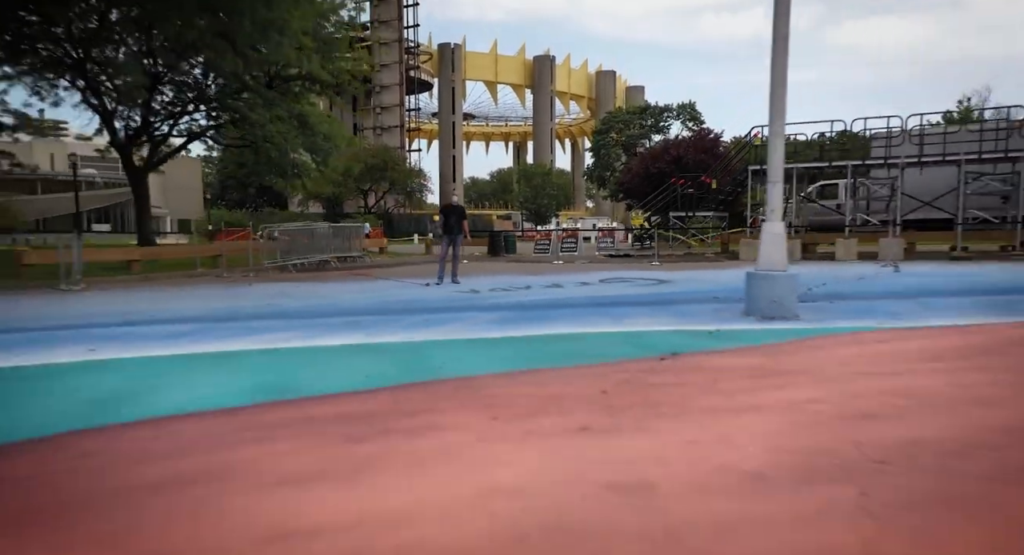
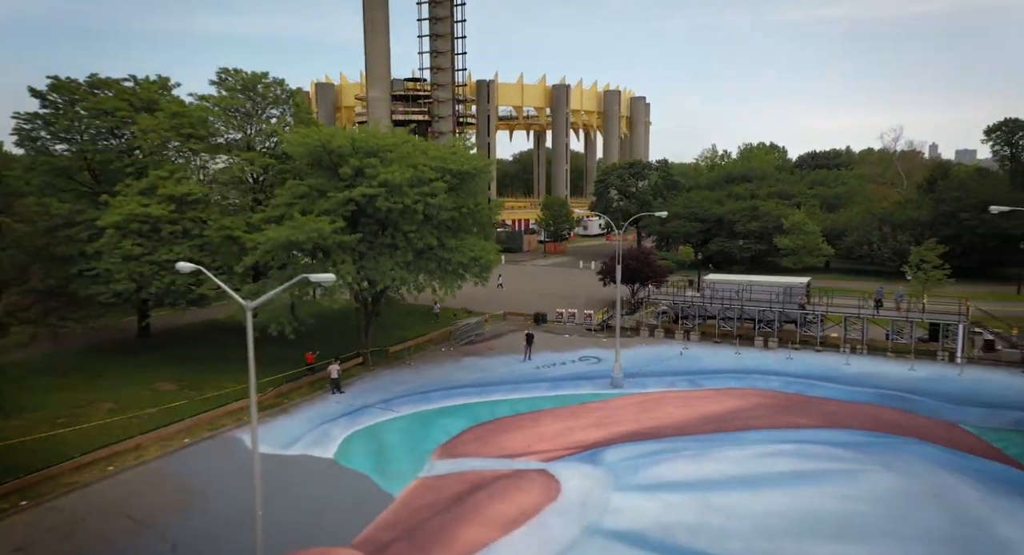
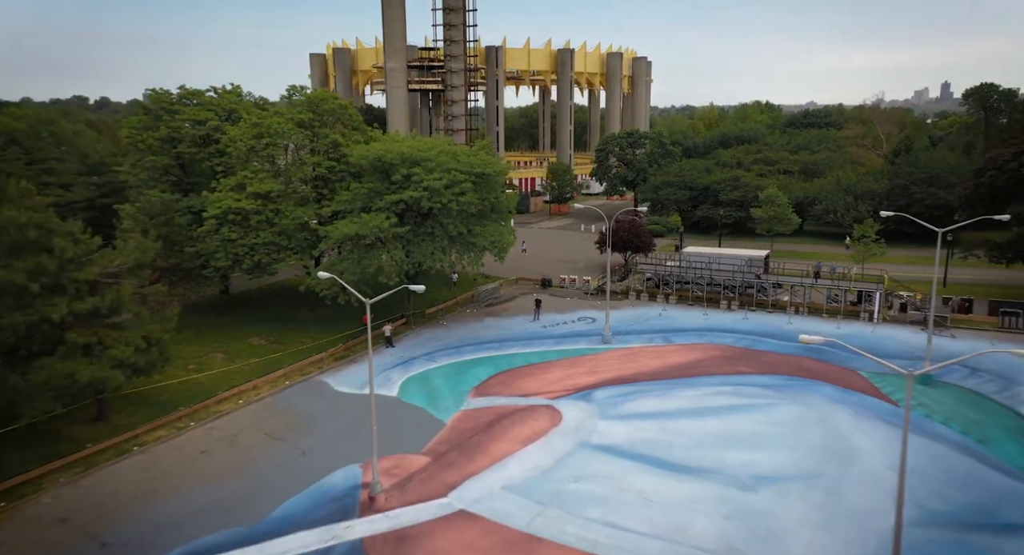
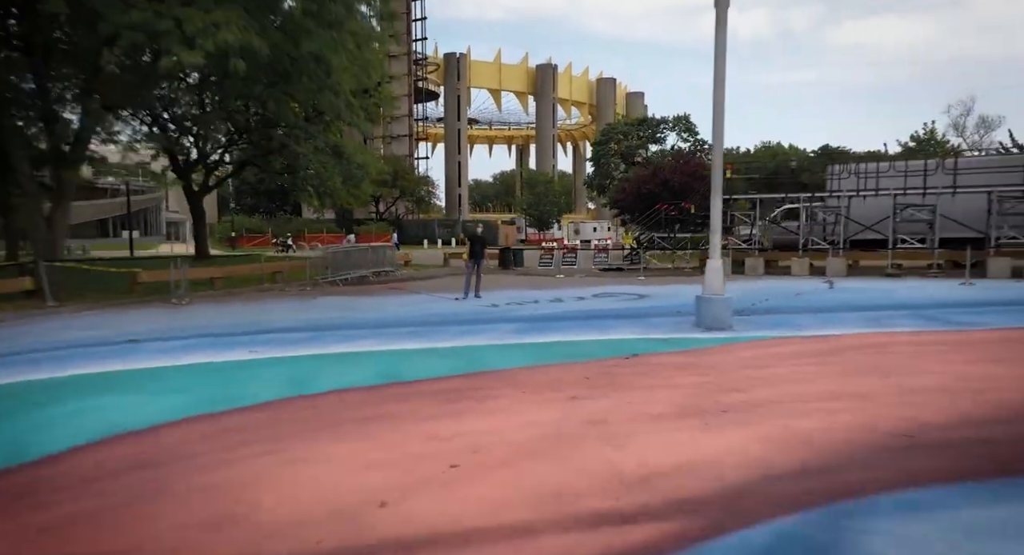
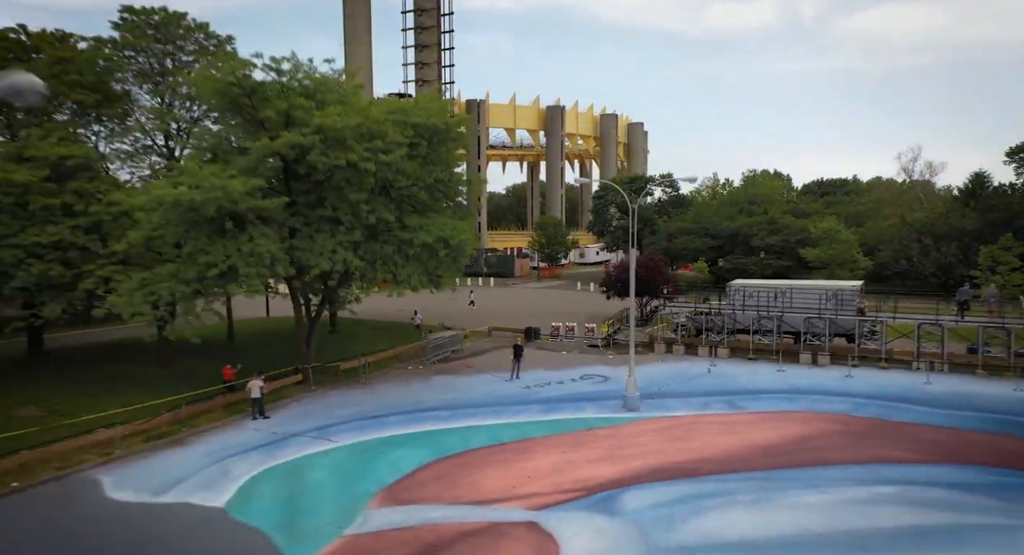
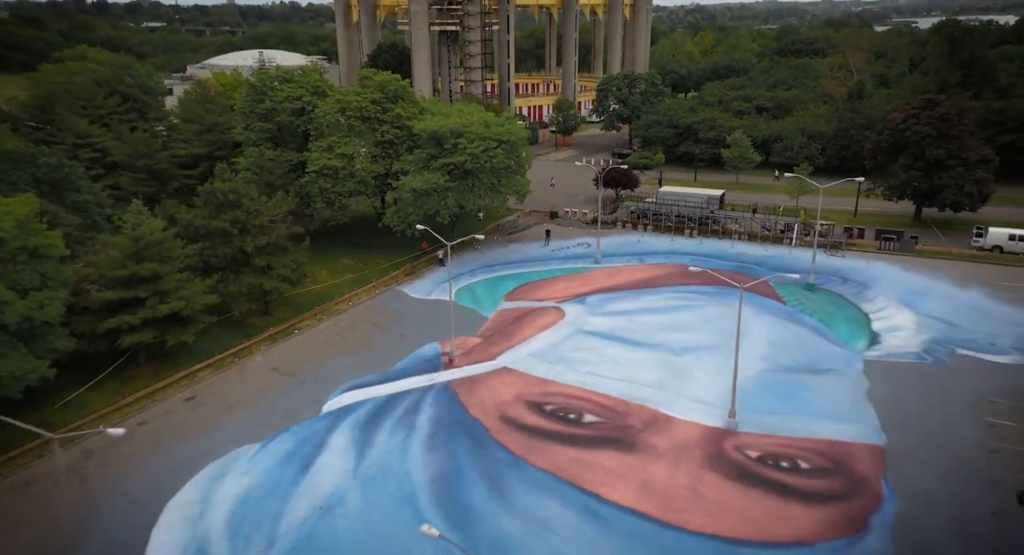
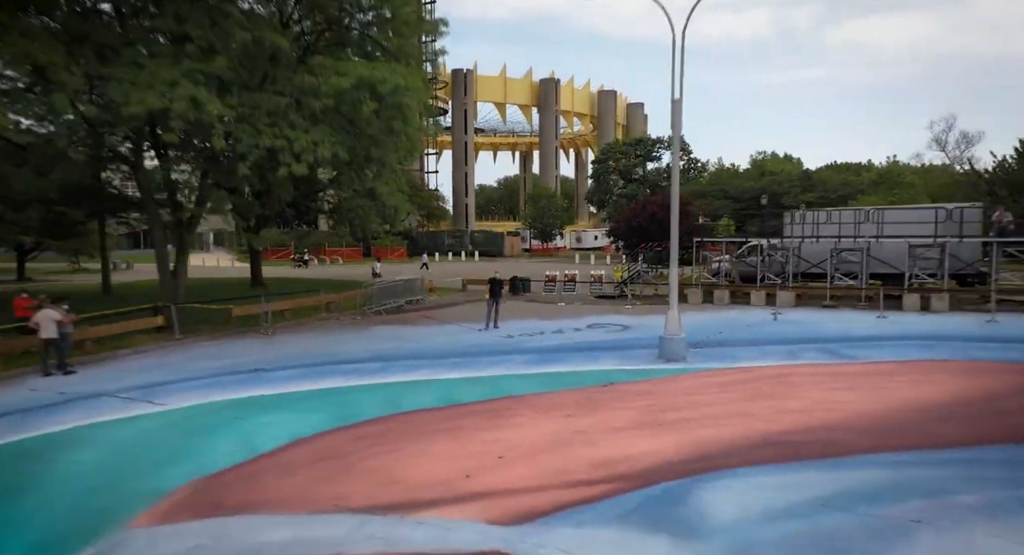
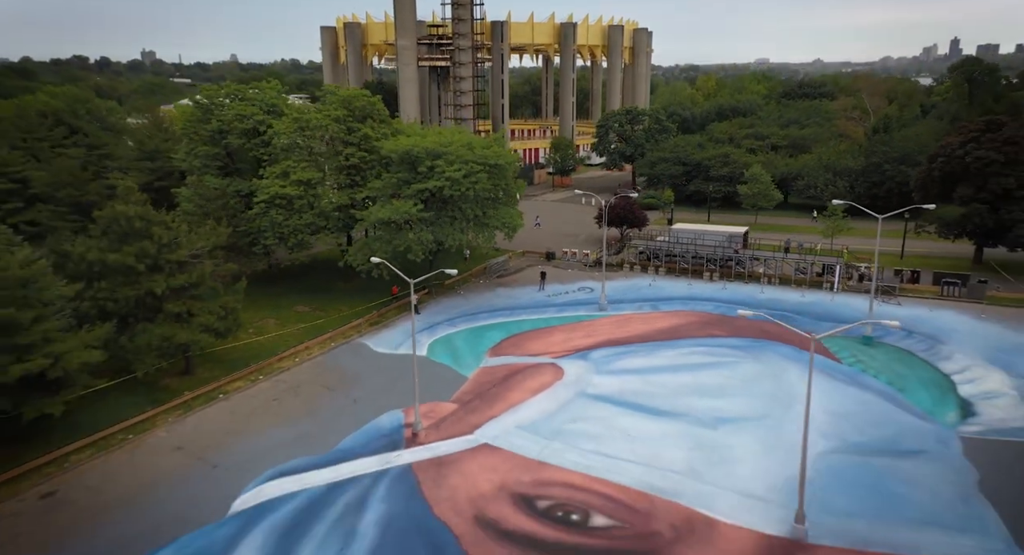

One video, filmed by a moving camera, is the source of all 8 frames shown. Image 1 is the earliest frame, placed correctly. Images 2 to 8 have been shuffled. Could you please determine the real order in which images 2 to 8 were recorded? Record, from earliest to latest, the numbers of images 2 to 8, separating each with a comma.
4, 7, 5, 2, 3, 8, 6
